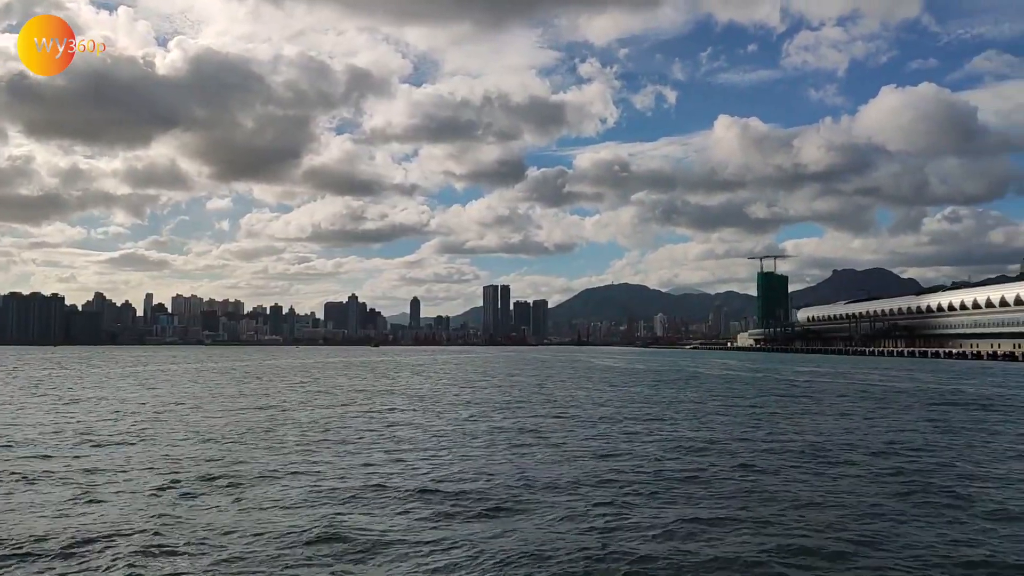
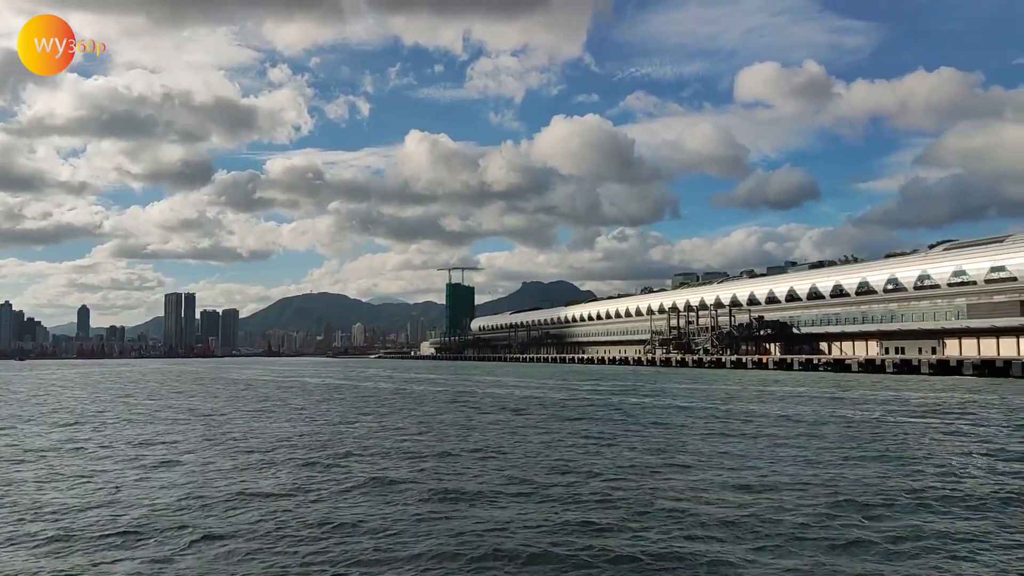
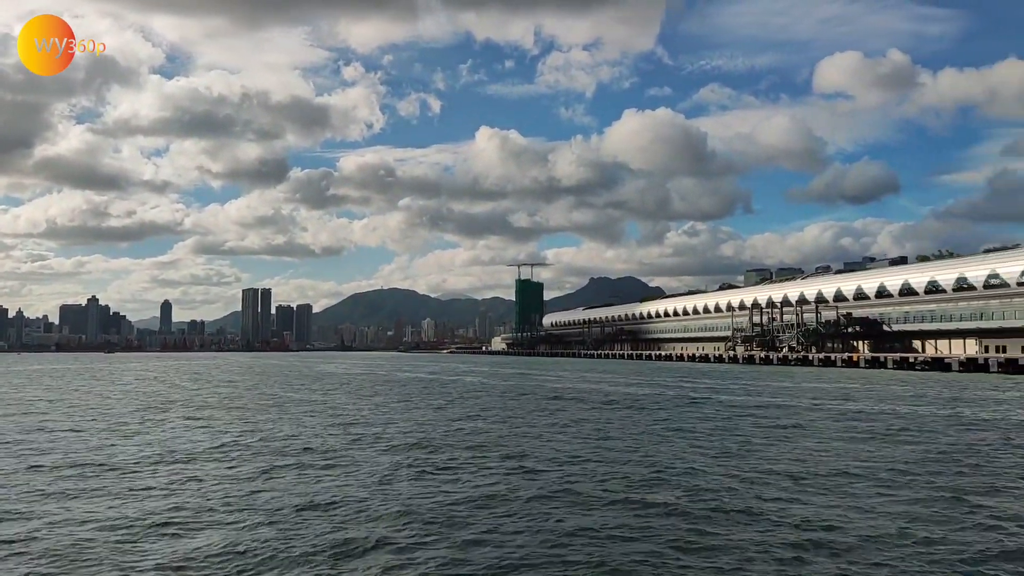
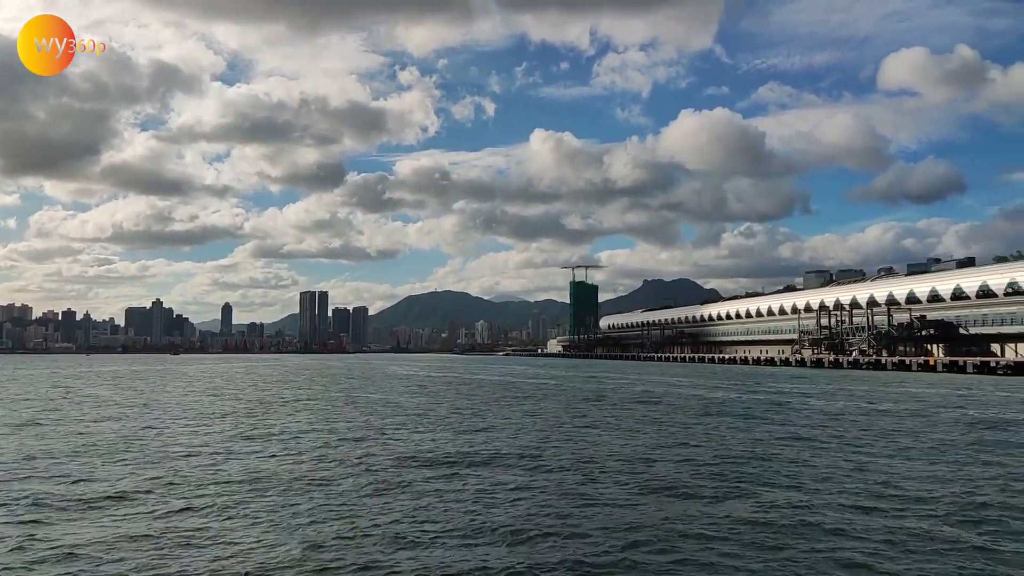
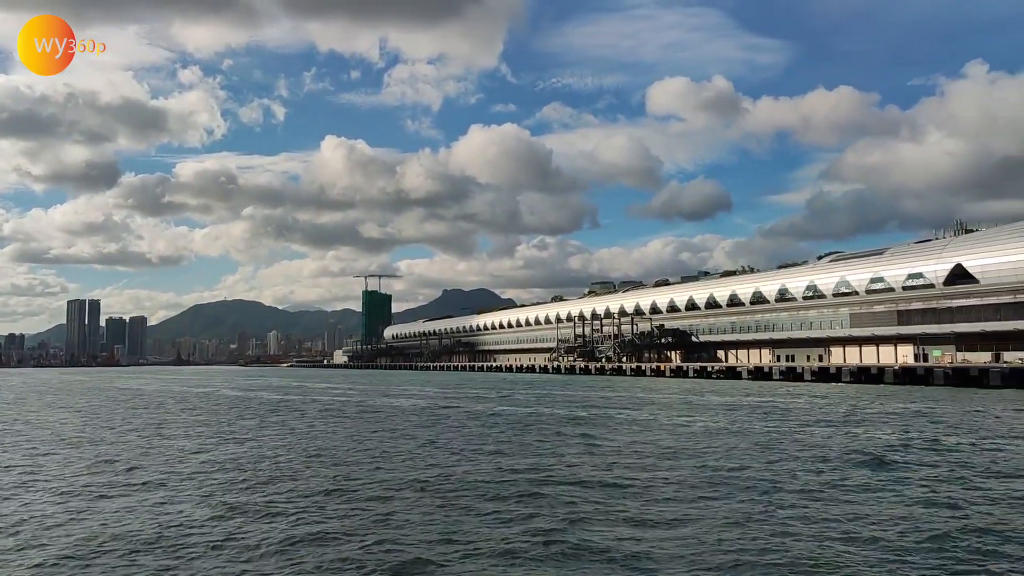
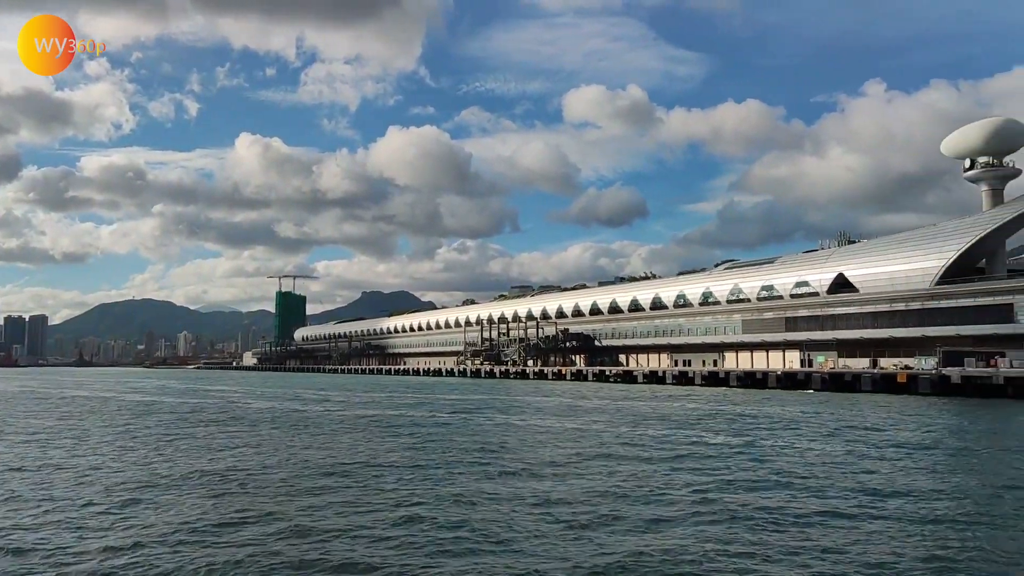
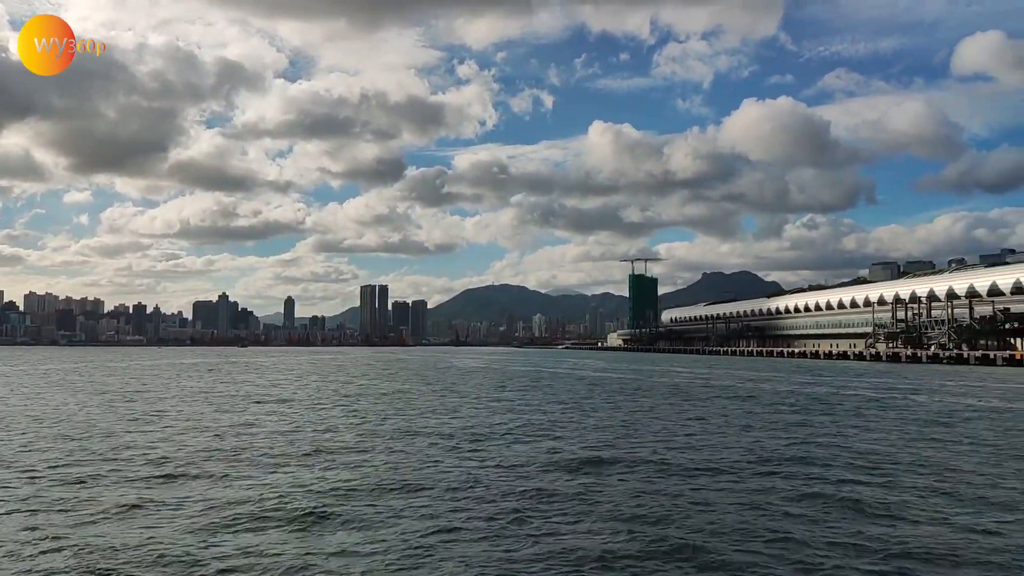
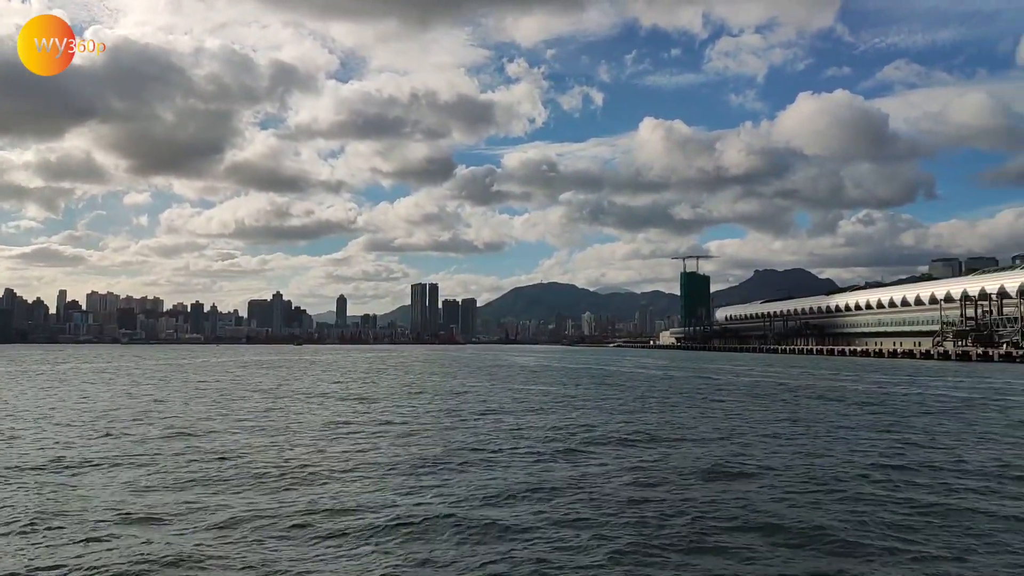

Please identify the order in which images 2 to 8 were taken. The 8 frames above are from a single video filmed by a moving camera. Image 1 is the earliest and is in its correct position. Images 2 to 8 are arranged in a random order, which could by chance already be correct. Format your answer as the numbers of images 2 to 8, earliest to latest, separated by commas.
8, 7, 4, 3, 2, 5, 6
